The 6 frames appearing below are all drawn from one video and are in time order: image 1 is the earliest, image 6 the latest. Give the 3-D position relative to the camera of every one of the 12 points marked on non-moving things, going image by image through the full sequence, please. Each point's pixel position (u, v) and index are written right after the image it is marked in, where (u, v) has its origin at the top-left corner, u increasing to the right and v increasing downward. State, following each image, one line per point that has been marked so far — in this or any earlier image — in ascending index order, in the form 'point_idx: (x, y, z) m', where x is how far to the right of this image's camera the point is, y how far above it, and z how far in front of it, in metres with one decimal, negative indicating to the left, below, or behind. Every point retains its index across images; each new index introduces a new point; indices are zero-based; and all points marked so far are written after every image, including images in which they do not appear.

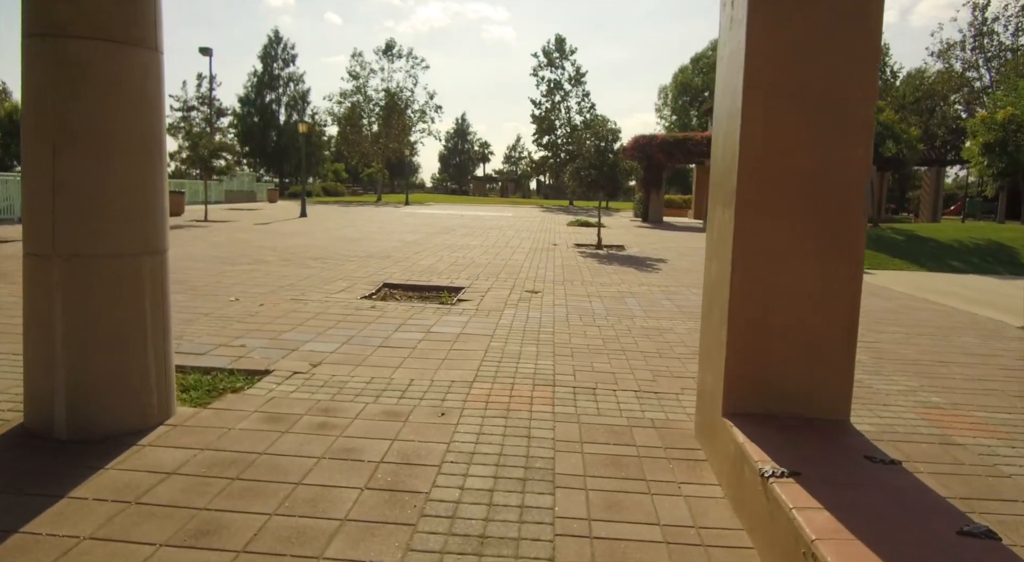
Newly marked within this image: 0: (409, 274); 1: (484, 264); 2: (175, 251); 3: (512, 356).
0: (-2.0, +0.1, +11.2) m
1: (-0.7, +0.4, +12.9) m
2: (-7.7, +0.7, +13.2) m
3: (0.0, -0.8, +6.0) m
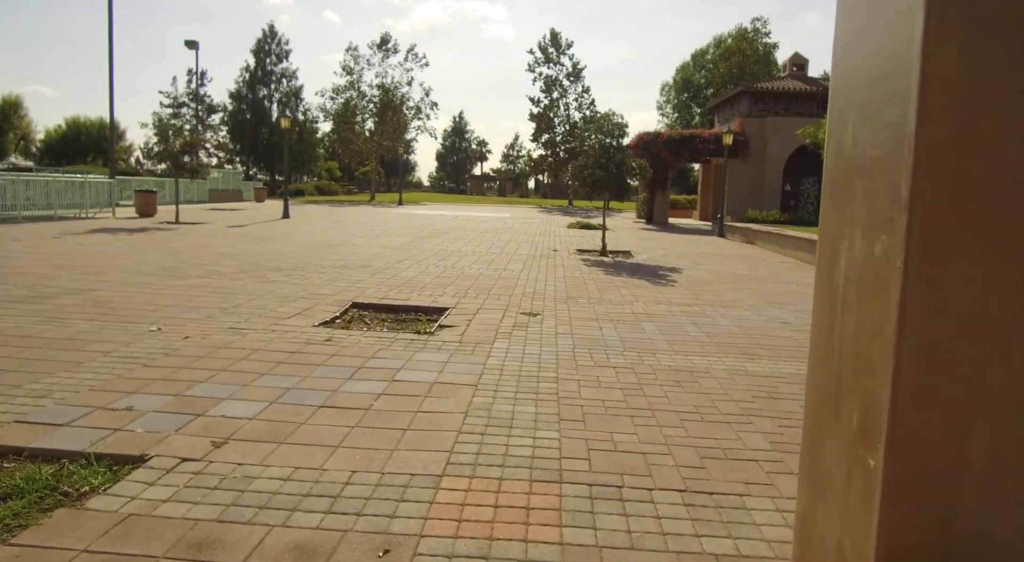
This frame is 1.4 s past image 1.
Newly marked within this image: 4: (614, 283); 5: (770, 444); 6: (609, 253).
0: (-2.1, -0.1, +9.5) m
1: (-0.8, +0.1, +11.3) m
2: (-7.8, +0.4, +11.6) m
3: (-0.1, -1.1, +4.4) m
4: (+1.9, 0.0, +11.1) m
5: (+1.9, -1.2, +4.2) m
6: (+2.7, +0.8, +15.9) m
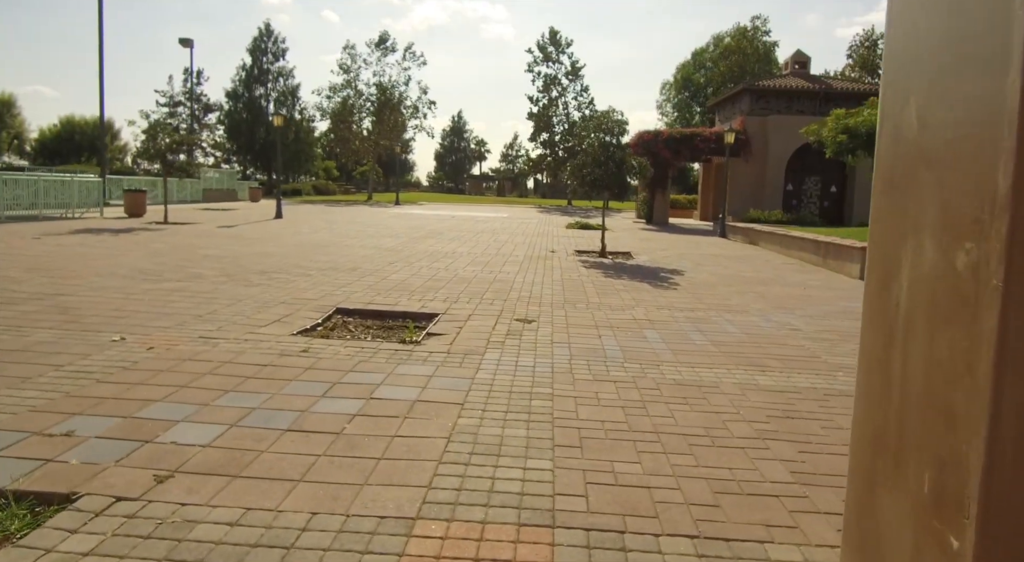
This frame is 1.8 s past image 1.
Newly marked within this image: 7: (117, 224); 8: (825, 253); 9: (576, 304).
0: (-2.2, -0.2, +9.0) m
1: (-0.8, 0.0, +10.8) m
2: (-7.9, +0.4, +11.1) m
3: (-0.2, -1.1, +3.9) m
4: (+1.9, -0.1, +10.6) m
5: (+1.8, -1.3, +3.7) m
6: (+2.6, +0.7, +15.4) m
7: (-13.4, +2.0, +19.6) m
8: (+8.1, +0.8, +15.0) m
9: (+1.0, -0.4, +8.9) m
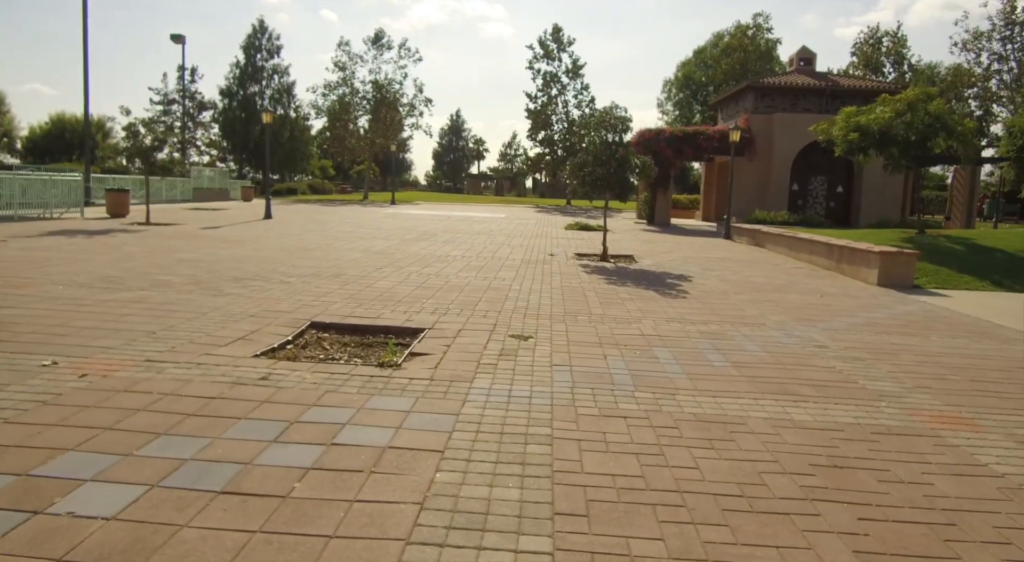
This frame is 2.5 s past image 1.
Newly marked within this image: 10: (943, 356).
0: (-2.3, -0.3, +8.2) m
1: (-0.9, -0.1, +10.0) m
2: (-8.0, +0.2, +10.2) m
3: (-0.2, -1.3, +3.1) m
4: (+1.8, -0.2, +9.8) m
5: (+1.7, -1.4, +2.9) m
6: (+2.5, +0.6, +14.6) m
7: (-13.5, +1.8, +18.8) m
8: (+8.0, +0.6, +14.2) m
9: (+0.9, -0.5, +8.1) m
10: (+5.2, -0.9, +7.0) m
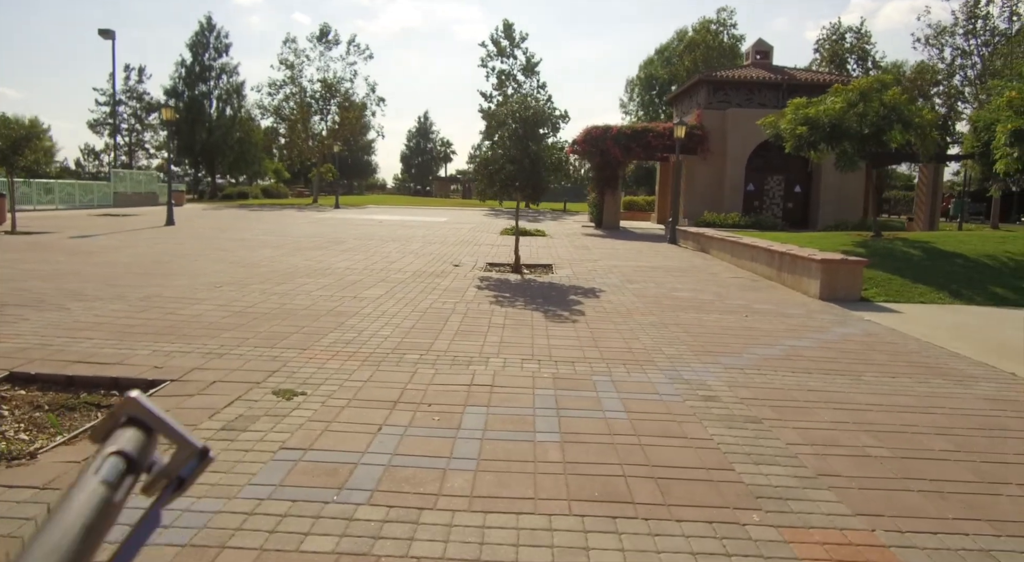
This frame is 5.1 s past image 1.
0: (-4.3, -0.7, +6.2) m
1: (-3.0, -0.4, +8.0) m
2: (-10.1, -0.2, +8.0) m
3: (-2.1, -1.6, +1.1) m
4: (-0.3, -0.5, +7.9) m
5: (-0.1, -1.7, +1.0) m
6: (+0.3, +0.3, +12.7) m
7: (-15.9, +1.4, +16.4) m
8: (+5.8, +0.4, +12.5) m
9: (-1.1, -0.8, +6.2) m
10: (+3.2, -1.2, +5.2) m
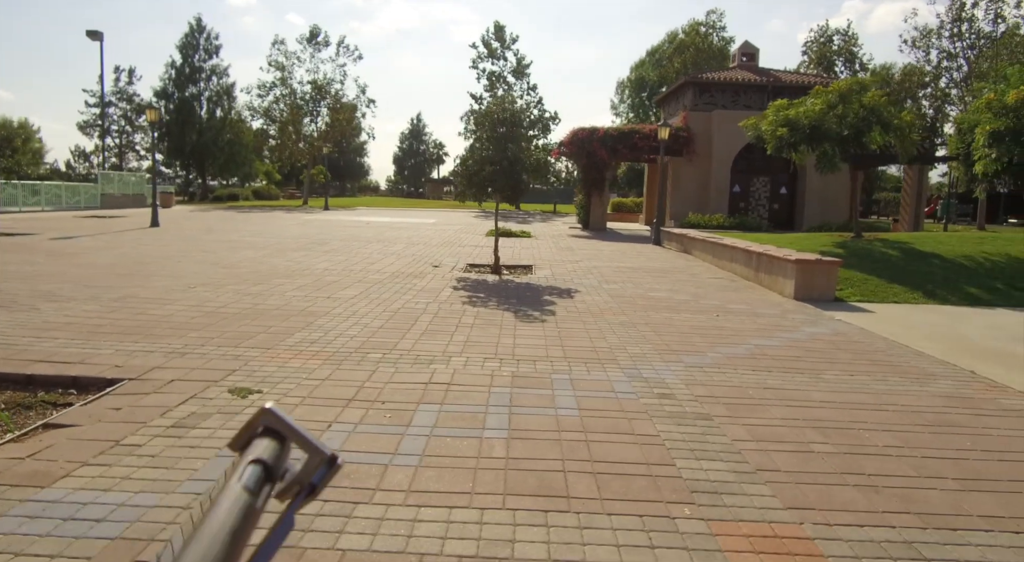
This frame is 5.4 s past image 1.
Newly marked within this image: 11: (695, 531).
0: (-4.7, -0.7, +6.2) m
1: (-3.4, -0.4, +8.0) m
2: (-10.5, -0.2, +8.0) m
3: (-2.4, -1.5, +1.1) m
4: (-0.7, -0.5, +7.9) m
5: (-0.5, -1.6, +1.0) m
6: (-0.2, +0.3, +12.8) m
7: (-16.4, +1.3, +16.3) m
8: (+5.3, +0.4, +12.6) m
9: (-1.5, -0.8, +6.2) m
10: (+2.8, -1.1, +5.2) m
11: (+1.0, -1.4, +3.2) m
